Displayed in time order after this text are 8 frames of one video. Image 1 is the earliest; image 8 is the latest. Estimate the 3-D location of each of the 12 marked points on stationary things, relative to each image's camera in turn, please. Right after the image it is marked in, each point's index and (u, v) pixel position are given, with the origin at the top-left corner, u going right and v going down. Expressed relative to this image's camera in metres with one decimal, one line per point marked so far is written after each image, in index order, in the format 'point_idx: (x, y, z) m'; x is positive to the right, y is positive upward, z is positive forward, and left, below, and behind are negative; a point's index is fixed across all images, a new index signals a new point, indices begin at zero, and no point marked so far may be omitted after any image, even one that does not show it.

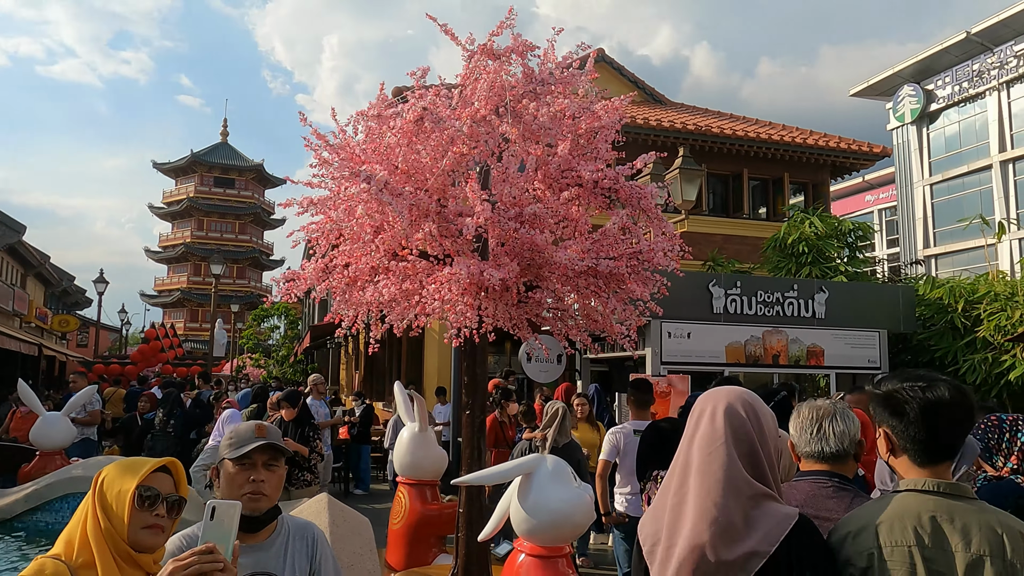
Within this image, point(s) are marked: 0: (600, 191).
0: (+0.8, +0.9, +6.7) m
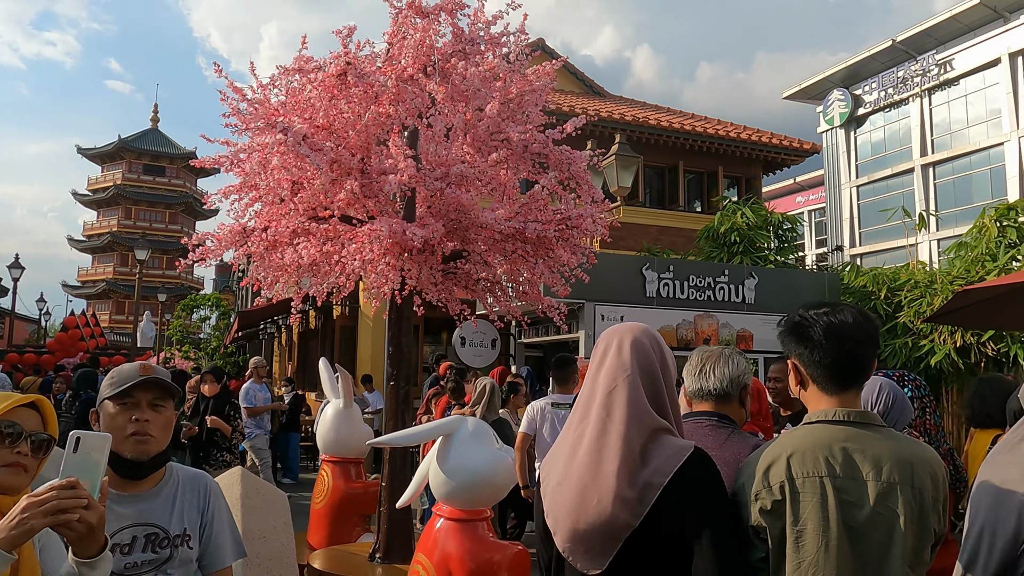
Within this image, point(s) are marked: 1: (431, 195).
0: (+0.2, +1.1, +6.6) m
1: (-0.6, +0.7, +6.0) m
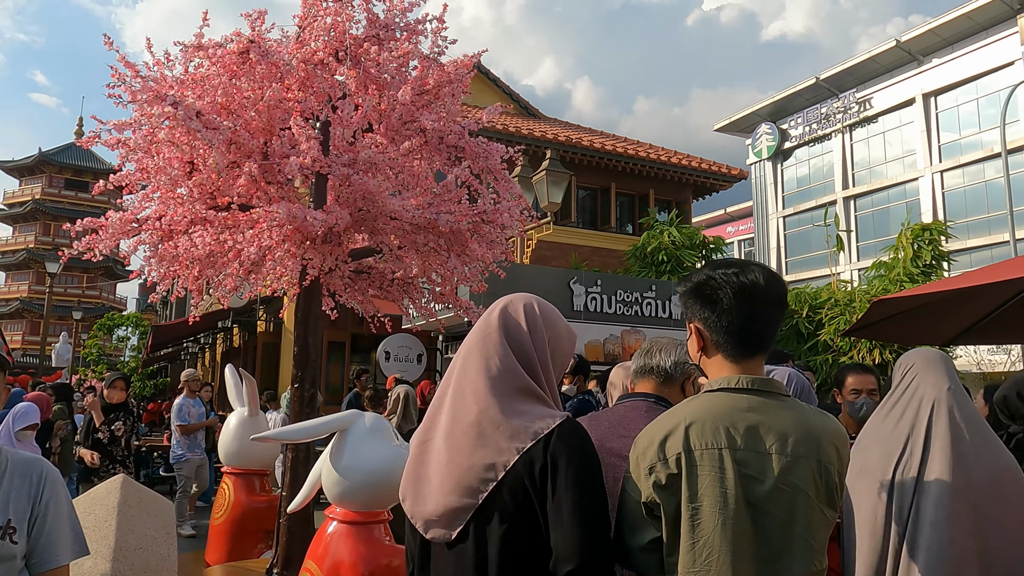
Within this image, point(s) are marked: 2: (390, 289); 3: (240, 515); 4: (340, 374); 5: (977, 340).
0: (-0.6, +1.2, +6.3) m
1: (-1.3, +0.8, +5.6) m
2: (-1.2, 0.0, +7.3) m
3: (-2.2, -1.8, +6.2) m
4: (-4.0, -2.0, +17.5) m
5: (+4.7, -0.5, +7.9) m
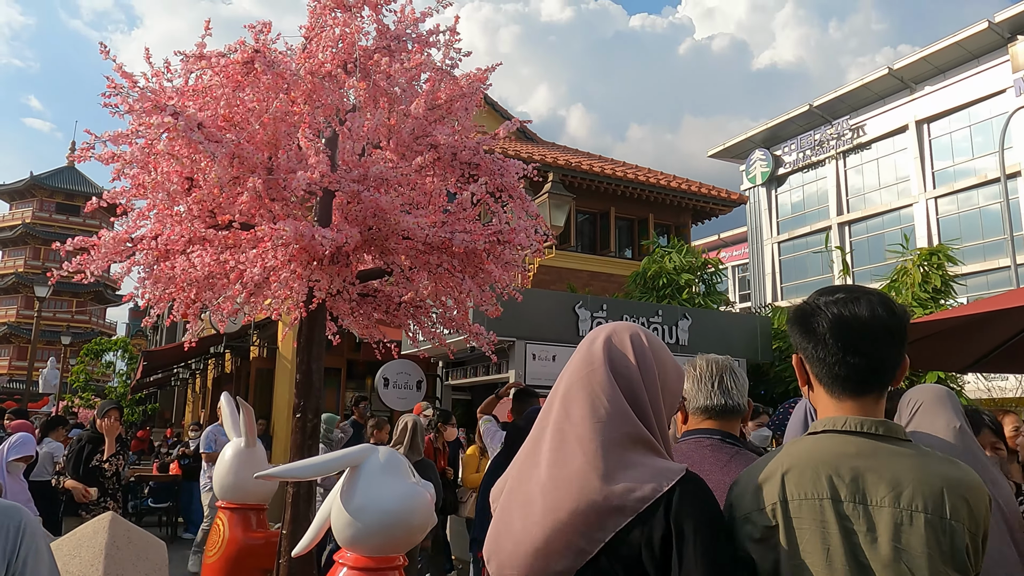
0: (-0.4, +1.0, +6.0) m
1: (-1.2, +0.6, +5.3) m
2: (-1.1, -0.2, +7.0) m
3: (-2.1, -2.0, +5.8) m
4: (-3.9, -2.5, +17.0) m
5: (+4.9, -0.8, +7.6) m
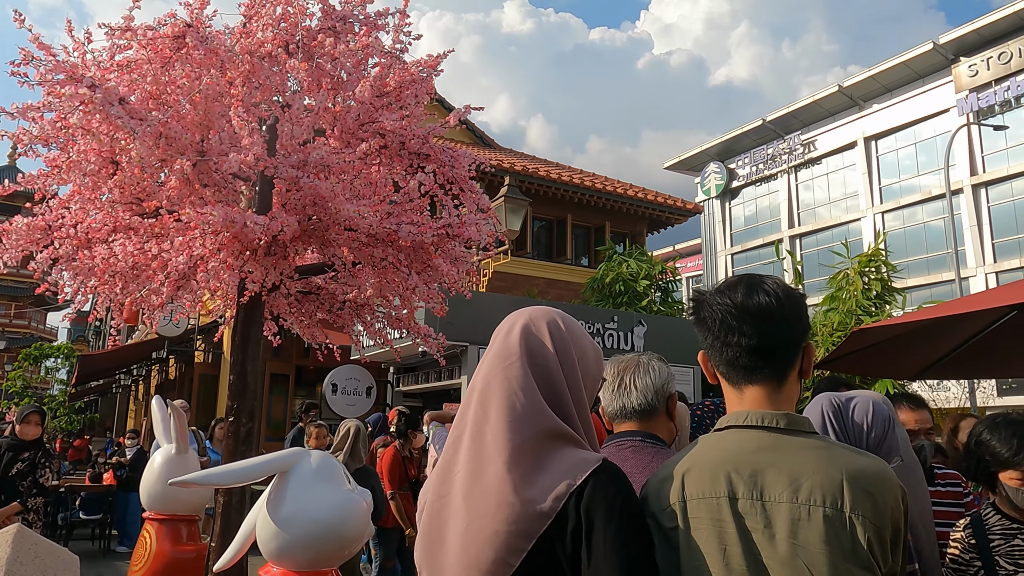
0: (-0.8, +1.0, +5.7) m
1: (-1.5, +0.7, +5.0) m
2: (-1.5, -0.2, +6.6) m
3: (-2.5, -2.0, +5.3) m
4: (-5.0, -2.6, +16.5) m
5: (+4.4, -0.8, +7.6) m
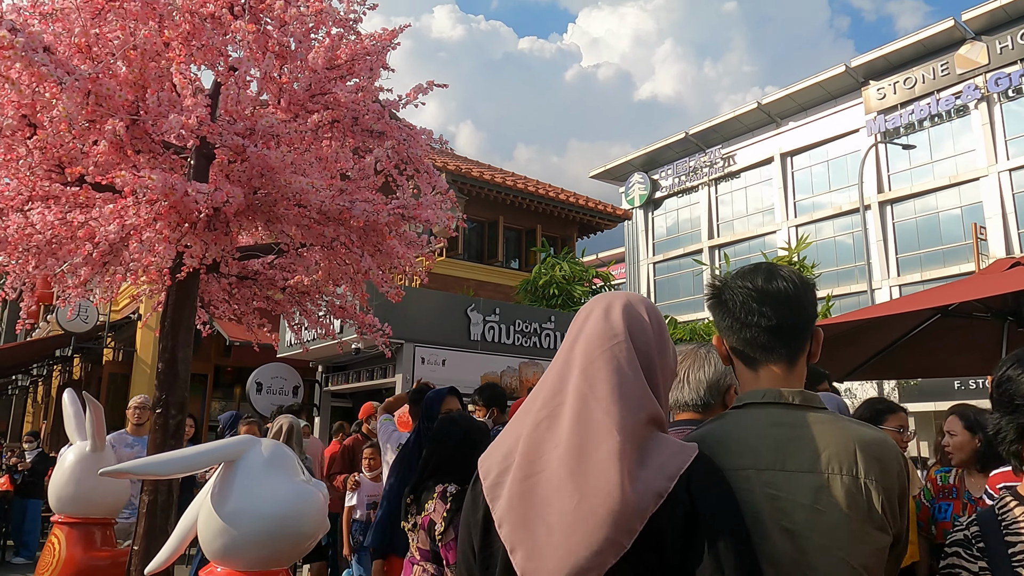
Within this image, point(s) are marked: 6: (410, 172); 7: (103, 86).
0: (-1.1, +1.1, +5.4) m
1: (-1.7, +0.8, +4.6) m
2: (-1.9, -0.1, +6.2) m
3: (-2.8, -1.8, +4.8) m
4: (-6.4, -2.5, +15.6) m
5: (+3.8, -0.9, +7.7) m
6: (-0.8, +0.9, +5.8) m
7: (-2.3, +1.1, +4.2) m
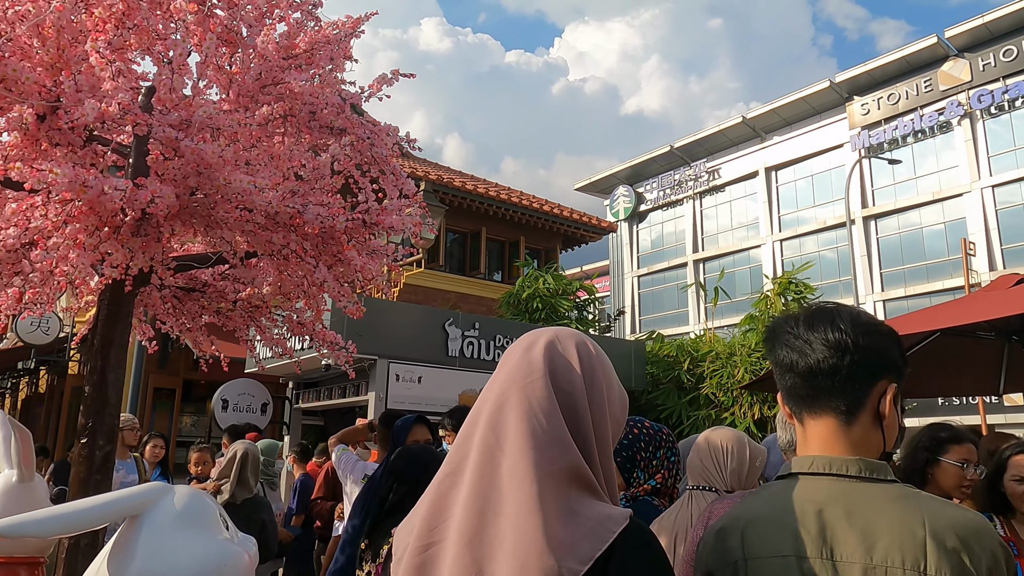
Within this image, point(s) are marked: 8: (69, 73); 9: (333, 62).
0: (-1.2, +1.0, +4.8) m
1: (-1.8, +0.7, +4.0) m
2: (-2.1, -0.2, +5.6) m
3: (-2.9, -1.9, +4.2) m
4: (-6.8, -2.7, +14.9) m
5: (+3.6, -1.0, +7.2) m
6: (-0.9, +0.8, +5.3) m
7: (-2.4, +1.1, +3.6) m
8: (-2.2, +1.1, +3.9) m
9: (-1.2, +1.5, +5.0) m
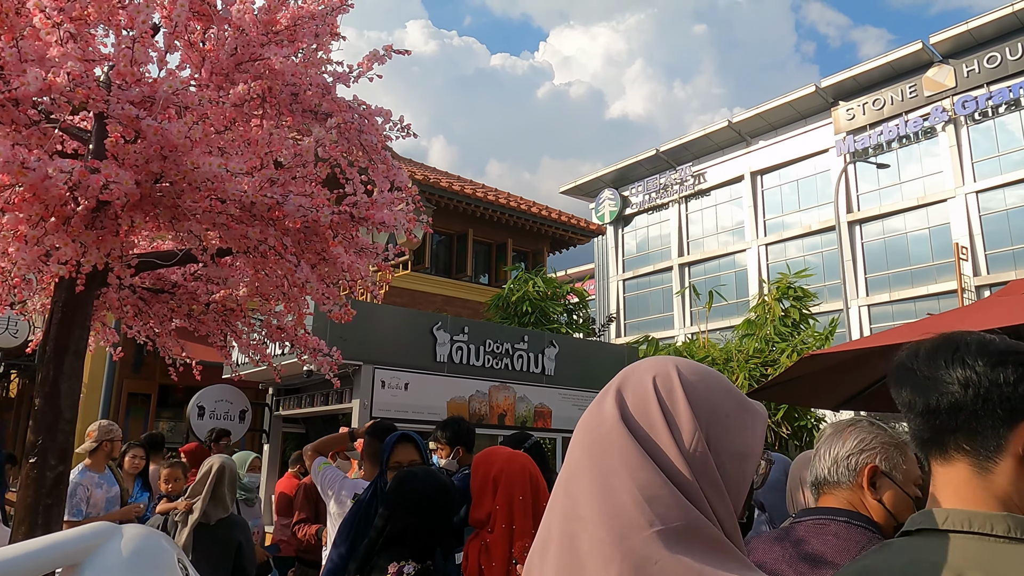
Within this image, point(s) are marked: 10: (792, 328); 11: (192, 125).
0: (-1.2, +1.0, +4.4) m
1: (-1.8, +0.7, +3.5) m
2: (-2.1, -0.2, +5.1) m
3: (-2.9, -1.9, +3.6) m
4: (-7.0, -2.7, +14.3) m
5: (+3.6, -1.1, +6.9) m
6: (-0.9, +0.8, +4.8) m
7: (-2.3, +1.1, +3.1) m
8: (-2.2, +1.1, +3.4) m
9: (-1.2, +1.5, +4.5) m
10: (+5.1, -0.7, +13.9) m
11: (-1.5, +0.8, +3.7) m
